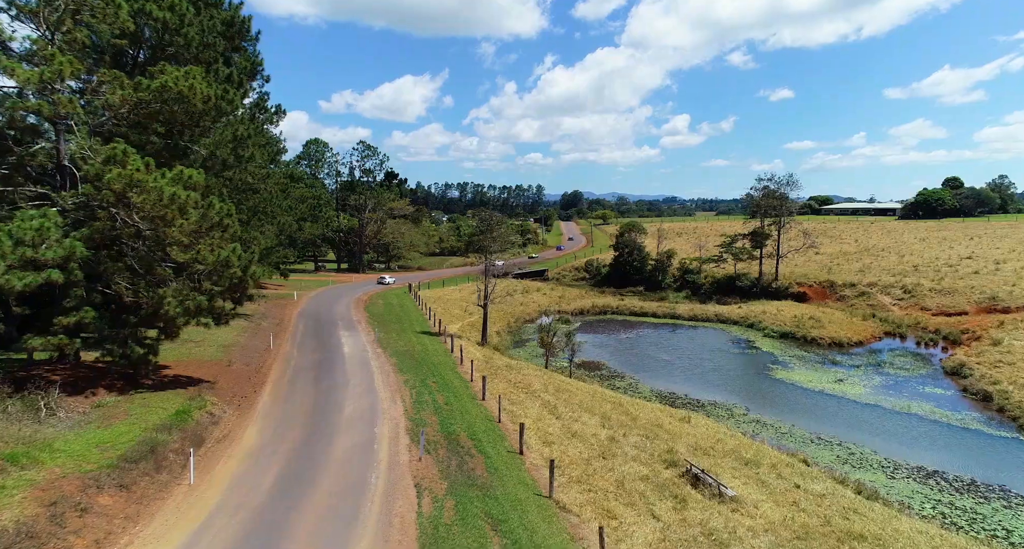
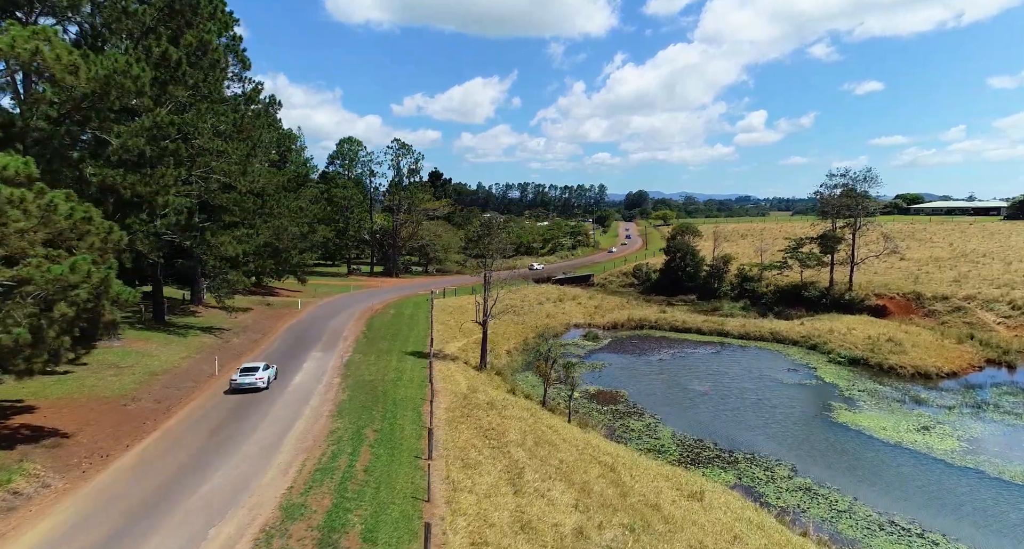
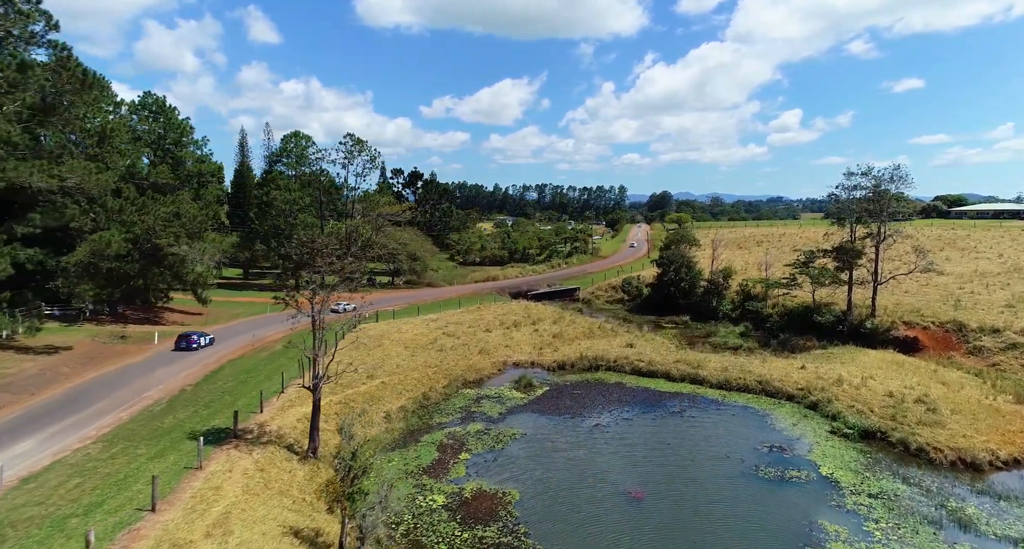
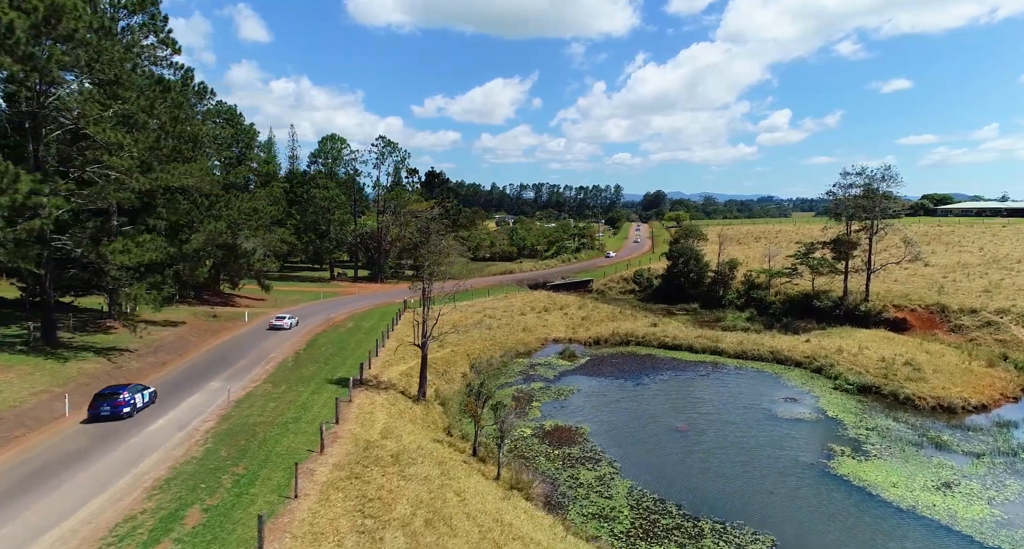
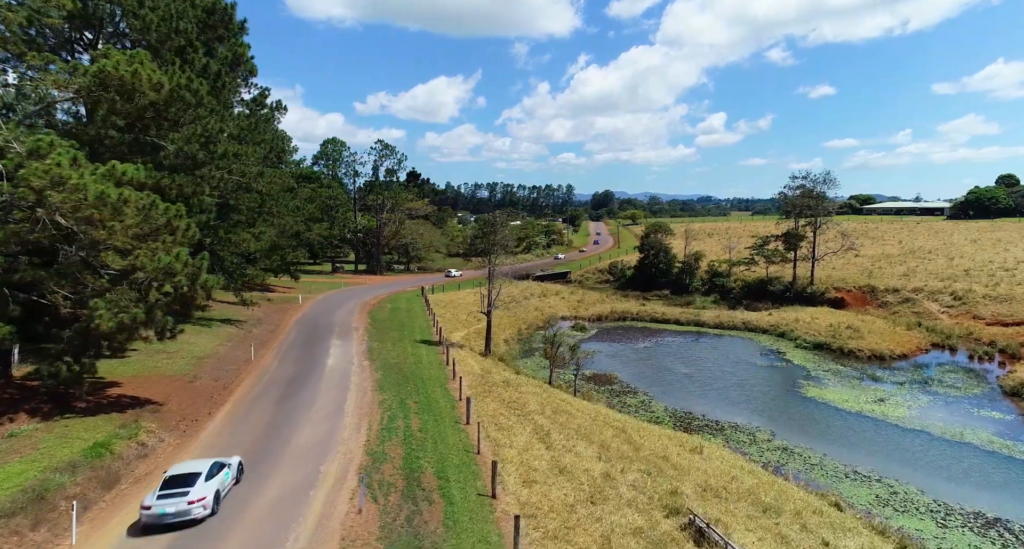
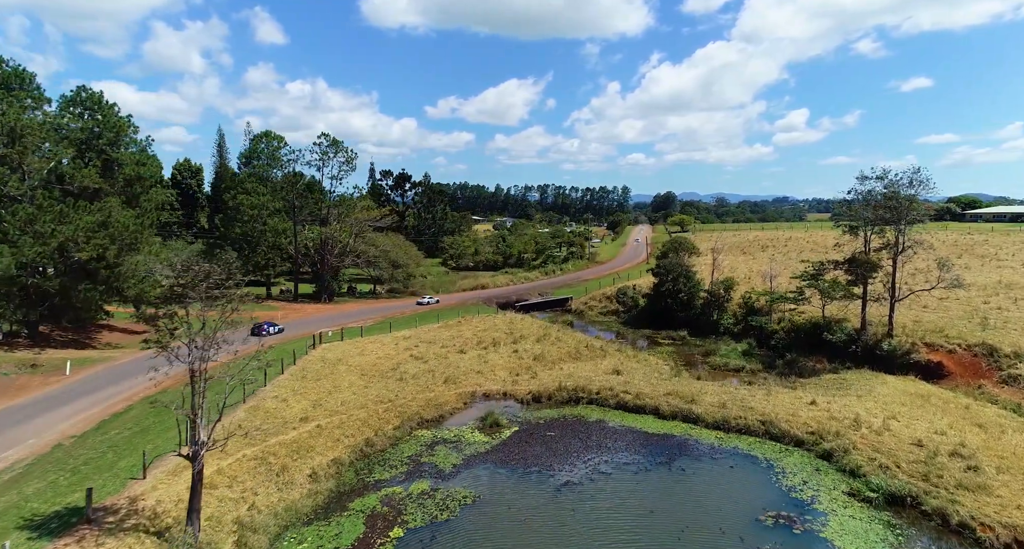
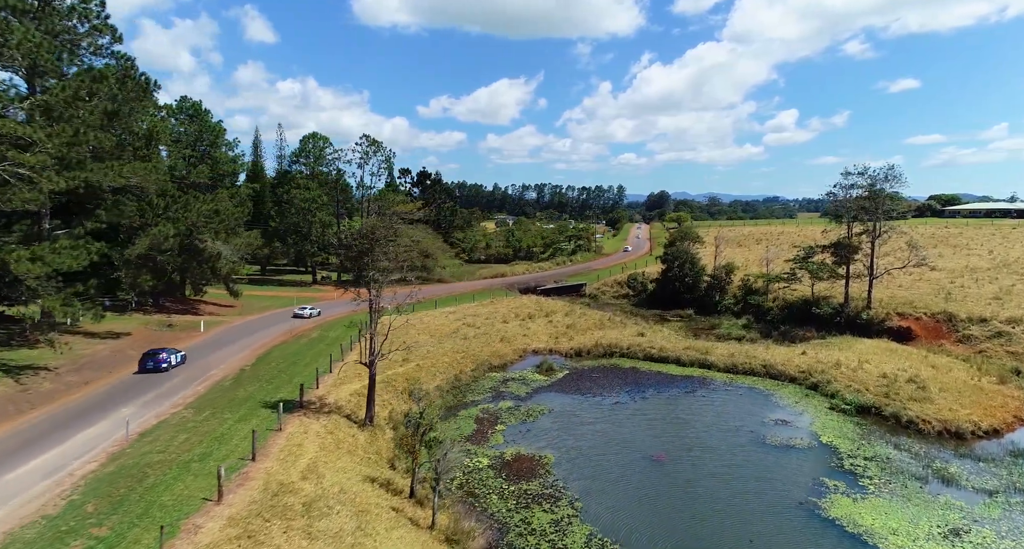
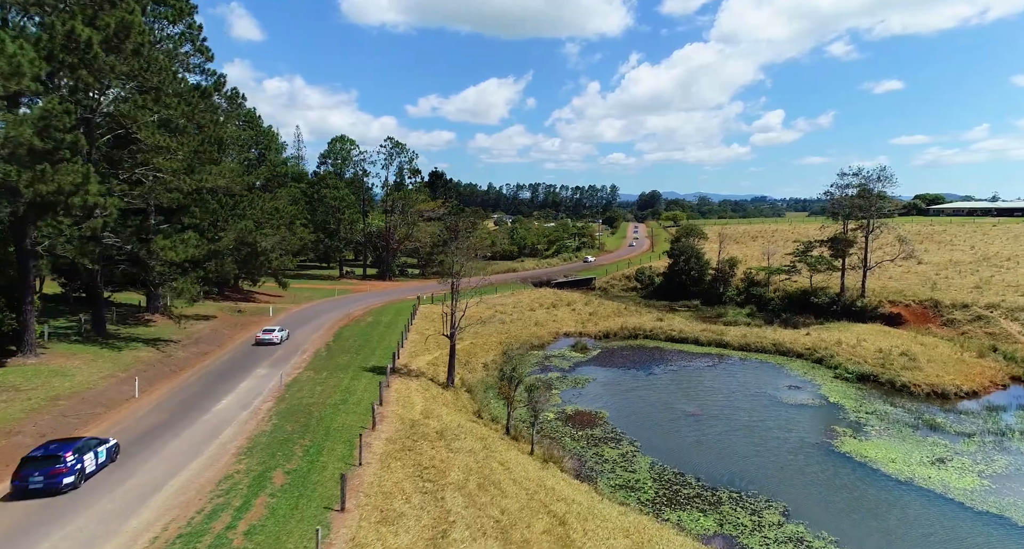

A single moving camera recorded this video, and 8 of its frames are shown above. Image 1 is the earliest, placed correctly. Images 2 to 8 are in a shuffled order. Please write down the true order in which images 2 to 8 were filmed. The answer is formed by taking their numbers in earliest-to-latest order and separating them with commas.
5, 2, 8, 4, 7, 3, 6
